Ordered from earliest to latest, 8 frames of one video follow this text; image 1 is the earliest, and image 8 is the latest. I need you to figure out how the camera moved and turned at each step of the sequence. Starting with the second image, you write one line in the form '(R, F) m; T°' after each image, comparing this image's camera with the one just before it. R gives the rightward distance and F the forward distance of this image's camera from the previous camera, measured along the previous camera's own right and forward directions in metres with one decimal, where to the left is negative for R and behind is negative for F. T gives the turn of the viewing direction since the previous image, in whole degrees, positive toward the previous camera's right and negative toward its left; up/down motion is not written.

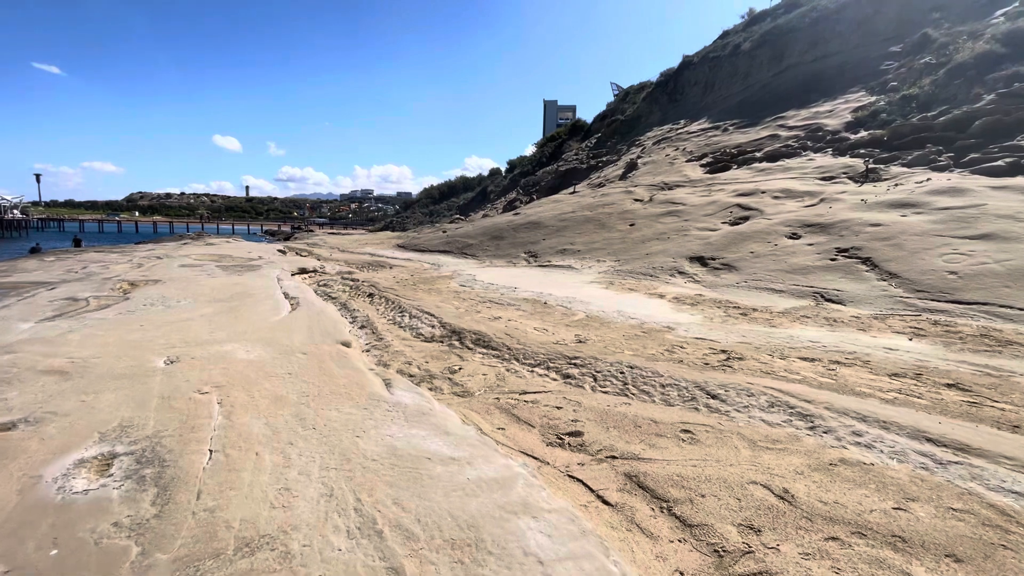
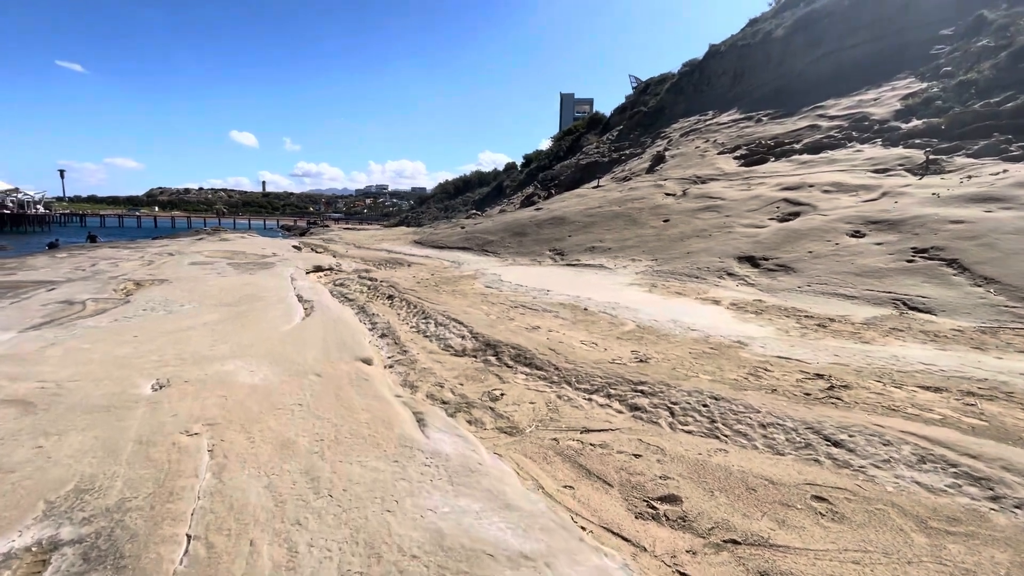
(-0.5, +1.1) m; -2°
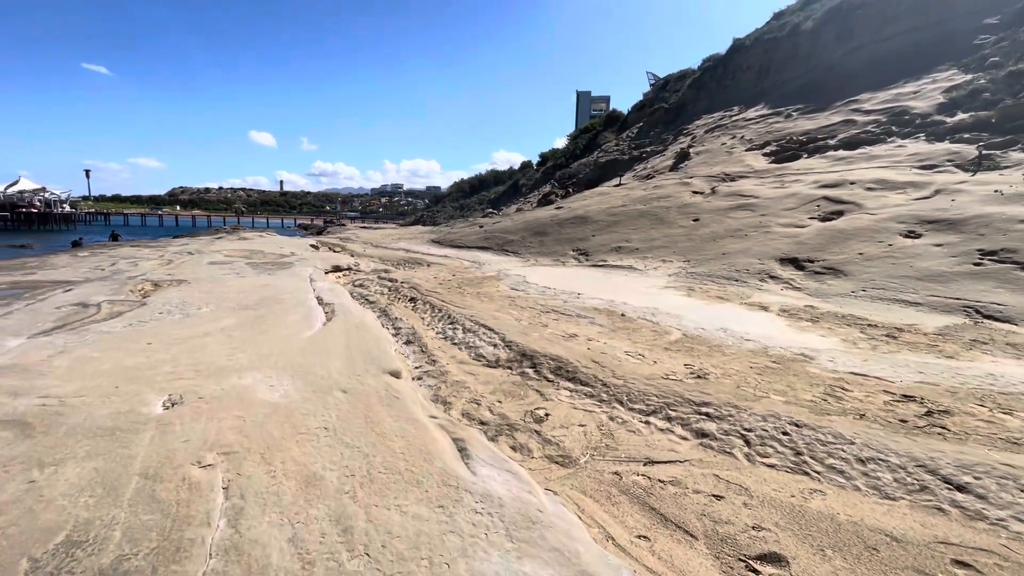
(-0.3, +0.6) m; -2°
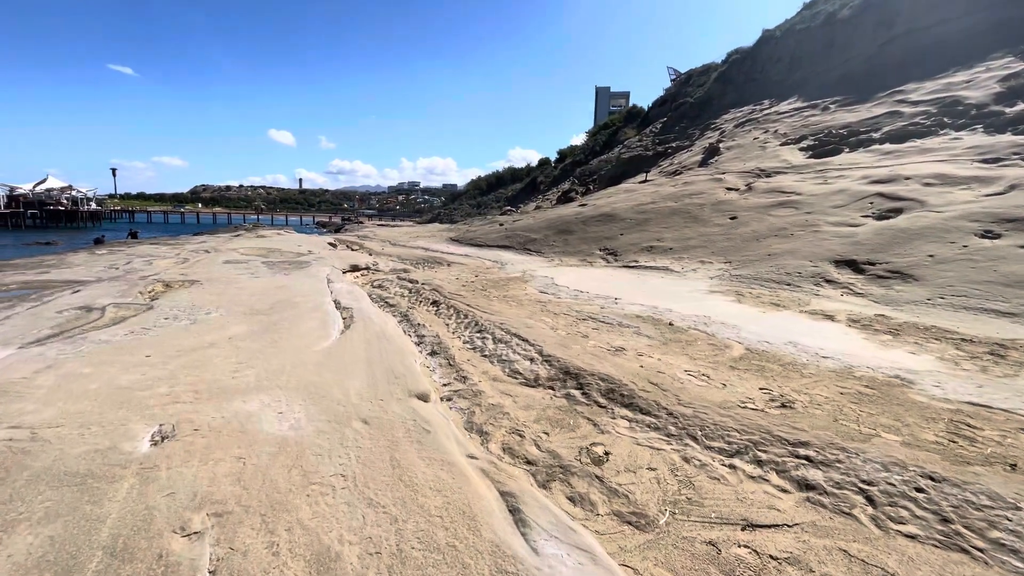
(-0.3, +0.8) m; -2°
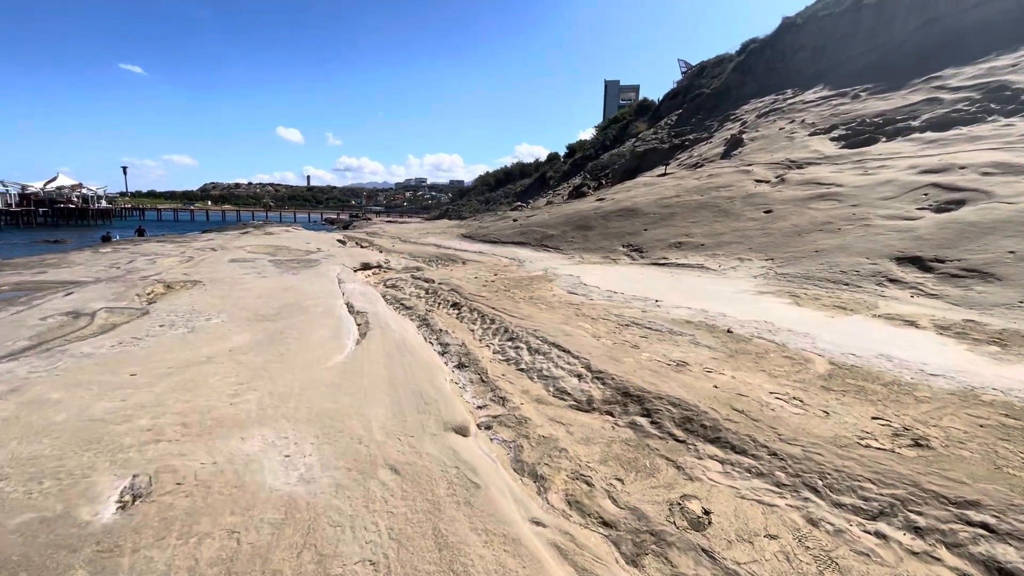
(-0.4, +0.9) m; -1°
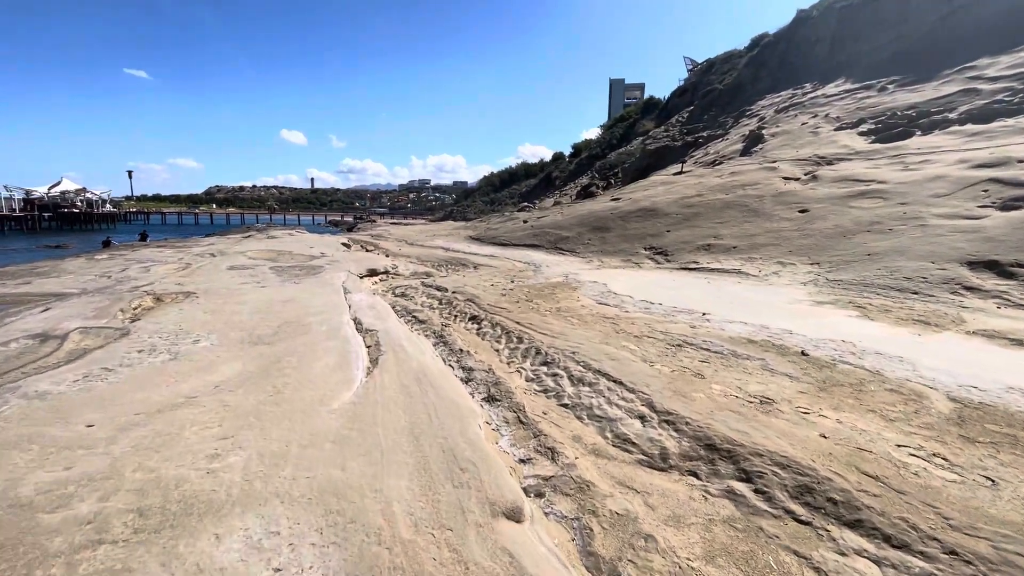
(-0.4, +1.0) m; 0°
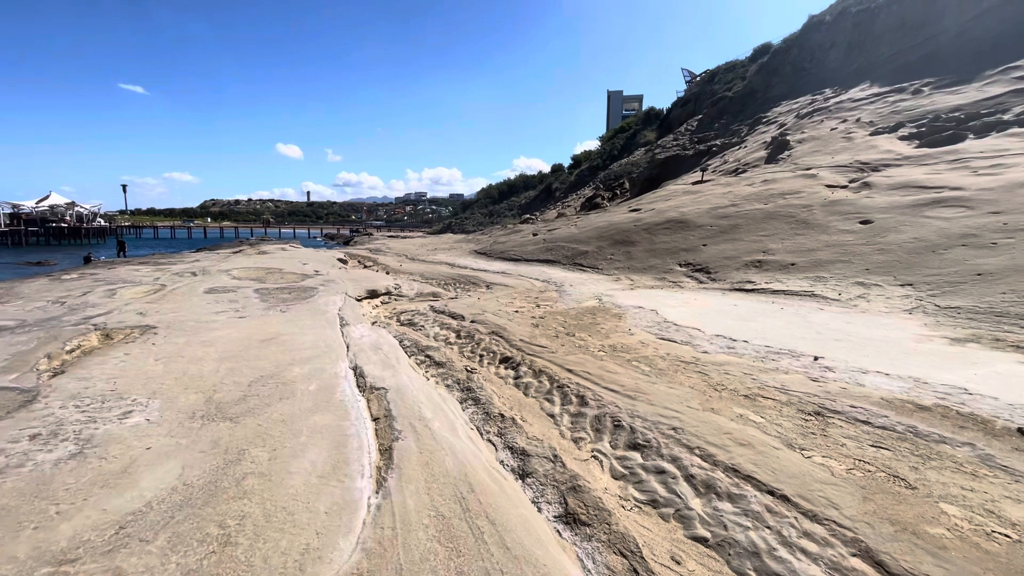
(-0.7, +2.0) m; 0°
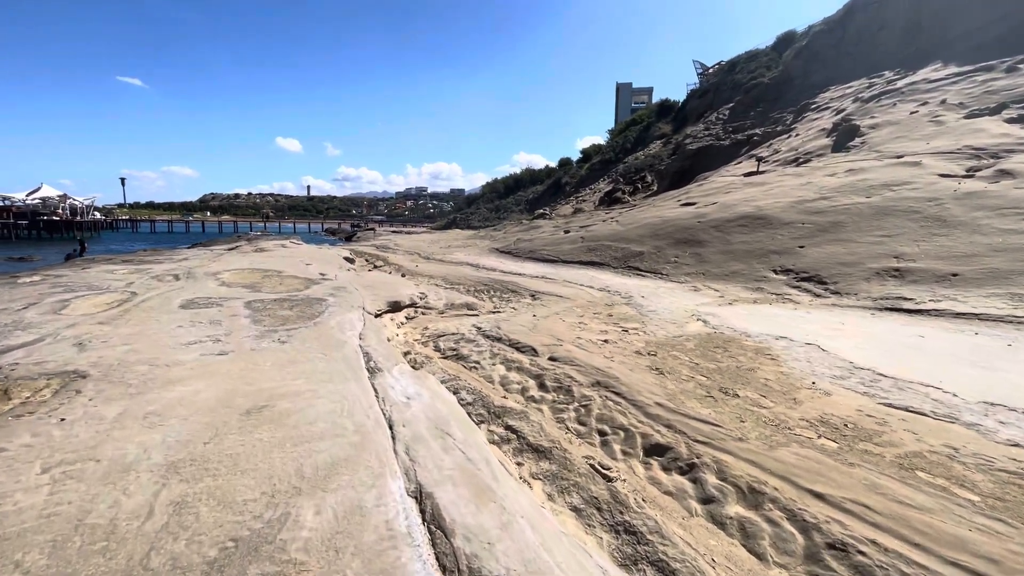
(-1.4, +2.9) m; 0°
